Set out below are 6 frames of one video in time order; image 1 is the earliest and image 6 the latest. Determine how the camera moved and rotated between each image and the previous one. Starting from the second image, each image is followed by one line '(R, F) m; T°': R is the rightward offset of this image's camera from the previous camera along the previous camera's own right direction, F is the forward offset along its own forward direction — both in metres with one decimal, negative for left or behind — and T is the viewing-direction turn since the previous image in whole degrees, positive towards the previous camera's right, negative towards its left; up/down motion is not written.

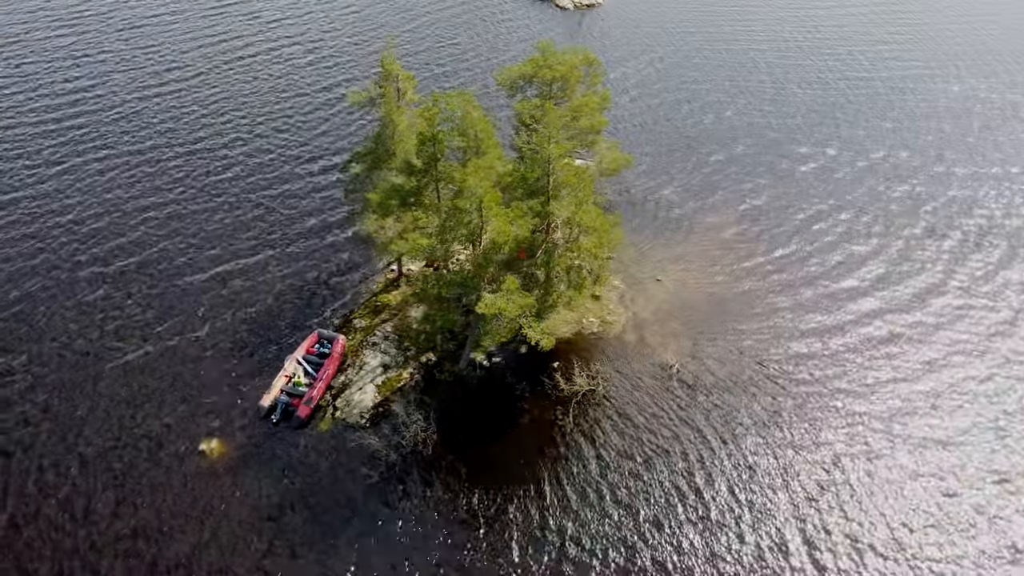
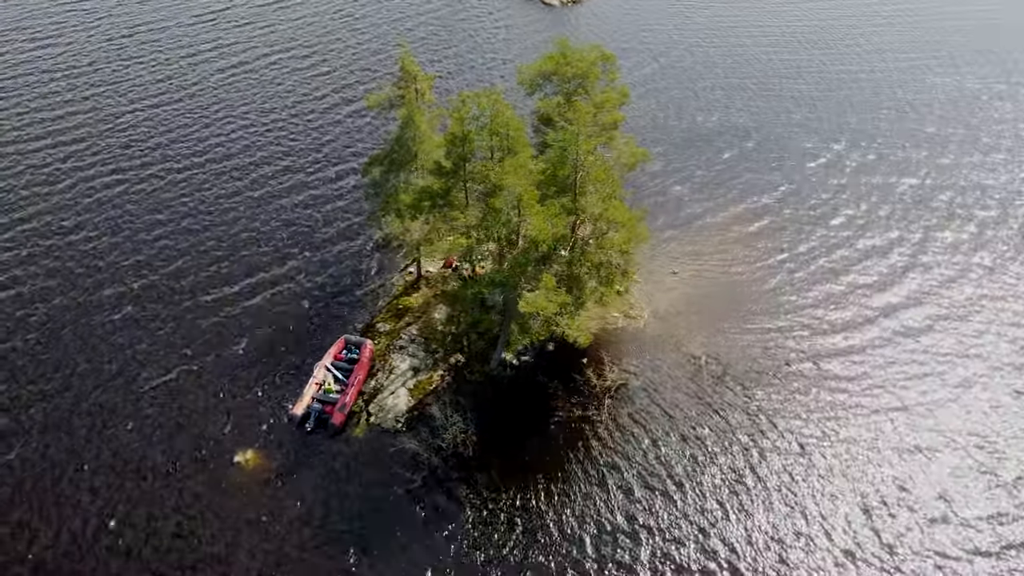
(-4.1, 0.0) m; +2°
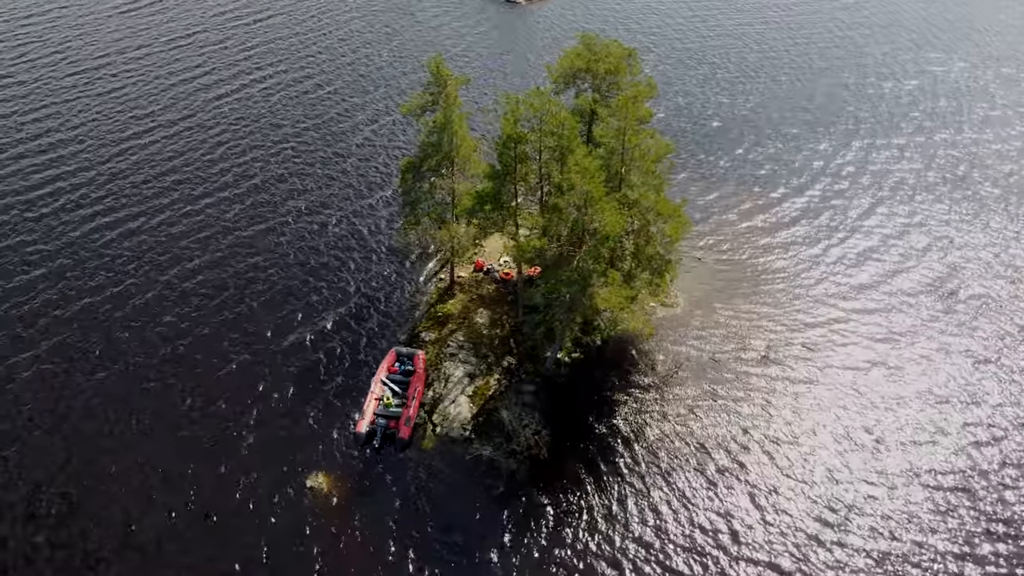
(-9.0, +0.4) m; +6°
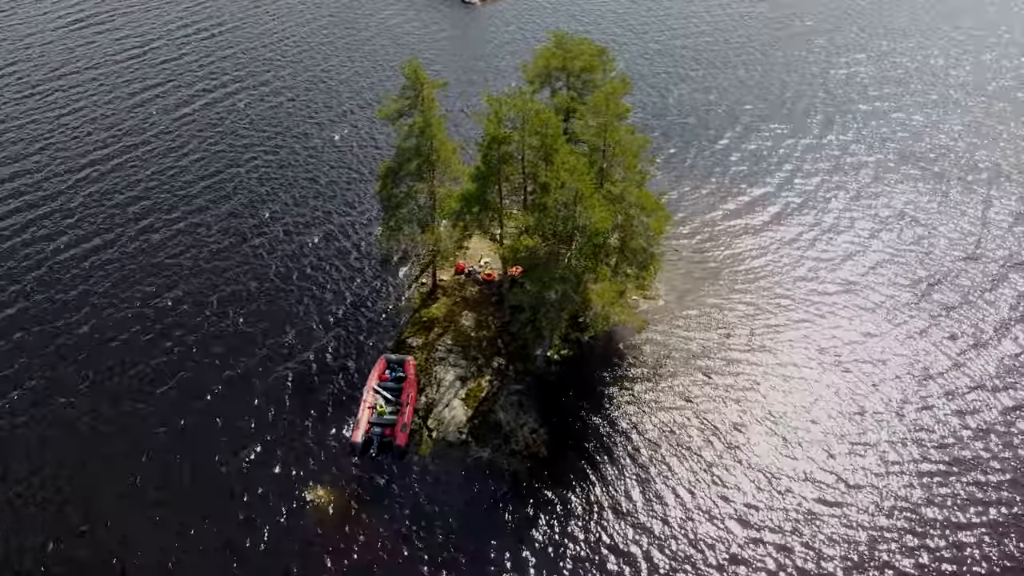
(-2.6, +0.1) m; +4°
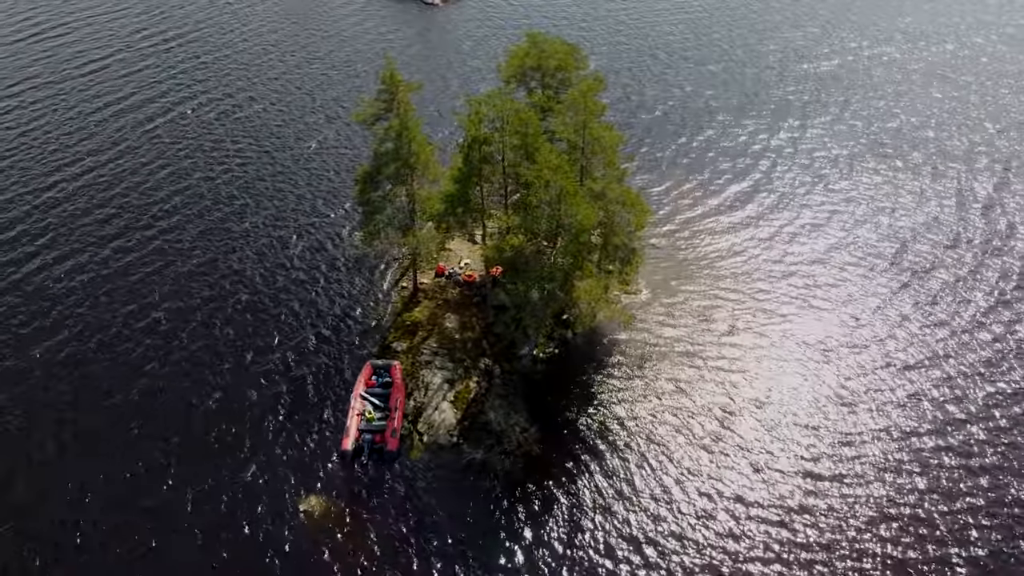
(-1.5, 0.0) m; +3°
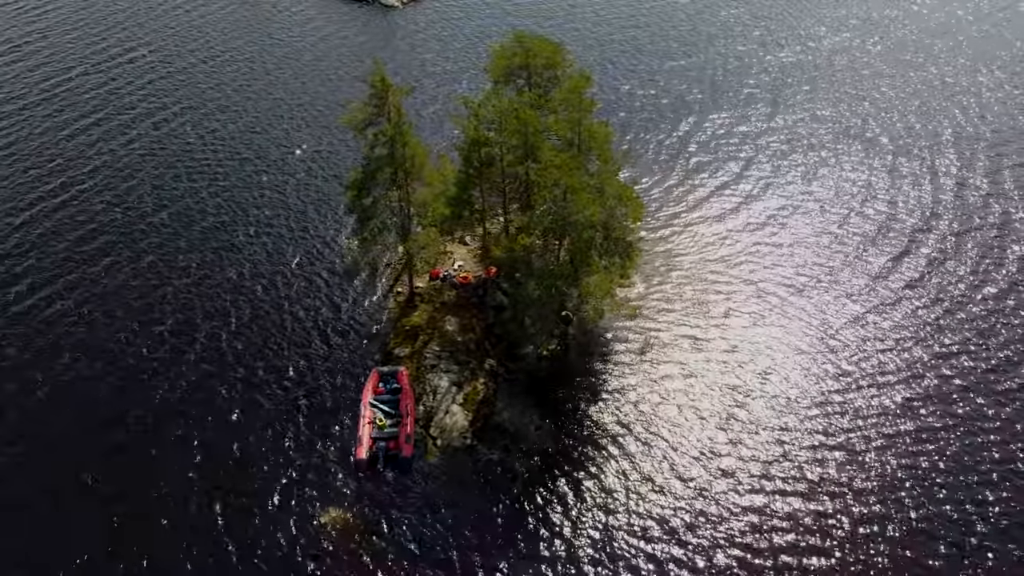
(-3.7, -0.1) m; +4°
